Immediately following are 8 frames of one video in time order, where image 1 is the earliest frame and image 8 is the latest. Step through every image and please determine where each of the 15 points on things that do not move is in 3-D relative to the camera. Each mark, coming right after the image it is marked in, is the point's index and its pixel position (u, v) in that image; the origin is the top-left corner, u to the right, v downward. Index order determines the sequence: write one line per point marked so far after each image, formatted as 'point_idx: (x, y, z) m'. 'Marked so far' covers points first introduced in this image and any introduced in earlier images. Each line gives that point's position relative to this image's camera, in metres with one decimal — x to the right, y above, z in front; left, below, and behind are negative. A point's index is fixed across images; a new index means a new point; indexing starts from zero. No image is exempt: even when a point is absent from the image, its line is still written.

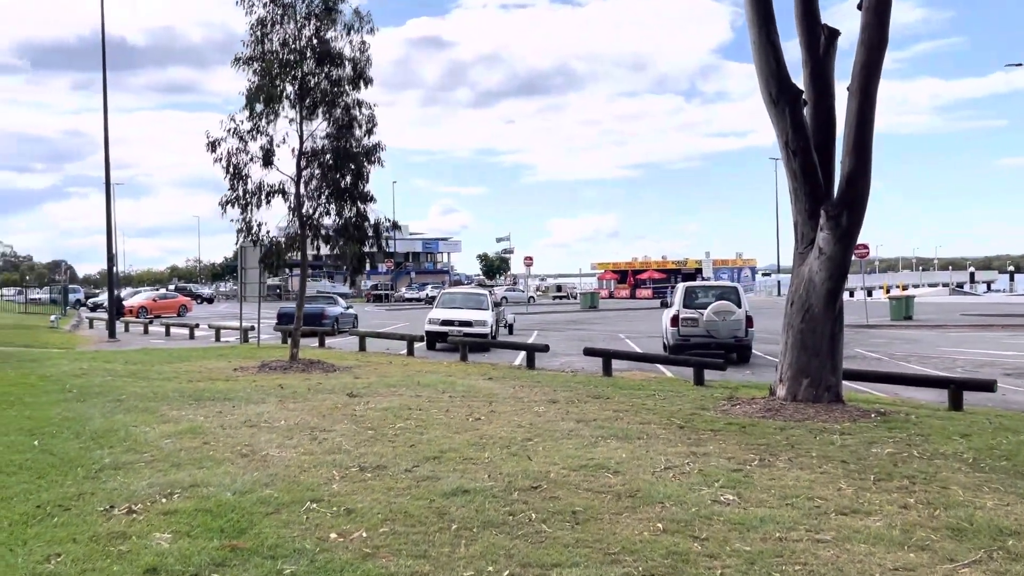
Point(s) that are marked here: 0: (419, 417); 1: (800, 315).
0: (-1.0, -1.4, +8.9) m
1: (+3.4, -0.3, +9.9) m
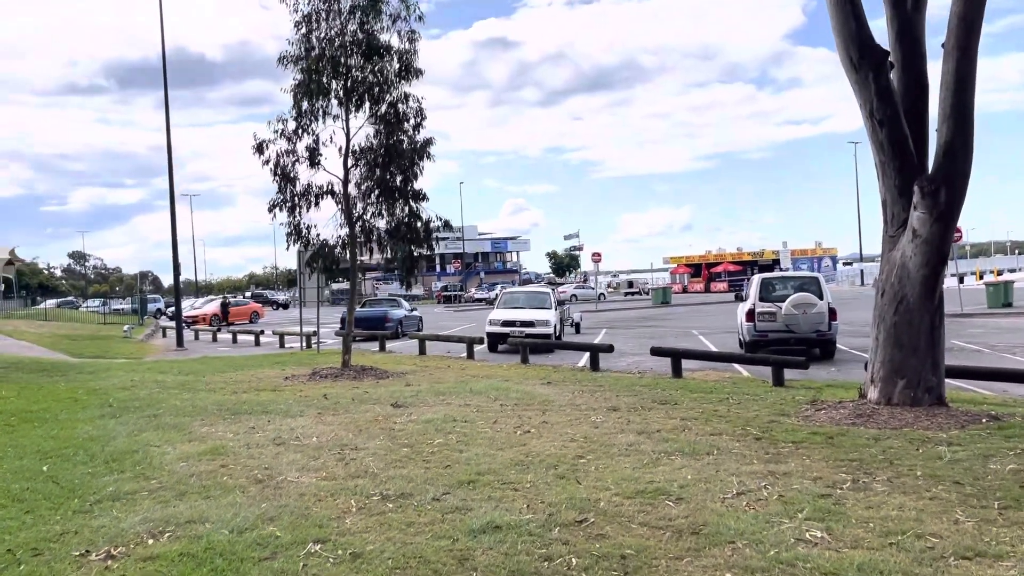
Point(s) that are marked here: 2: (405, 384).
0: (-0.5, -1.4, +8.1) m
1: (+3.9, -0.2, +8.7) m
2: (-1.6, -1.4, +12.6) m
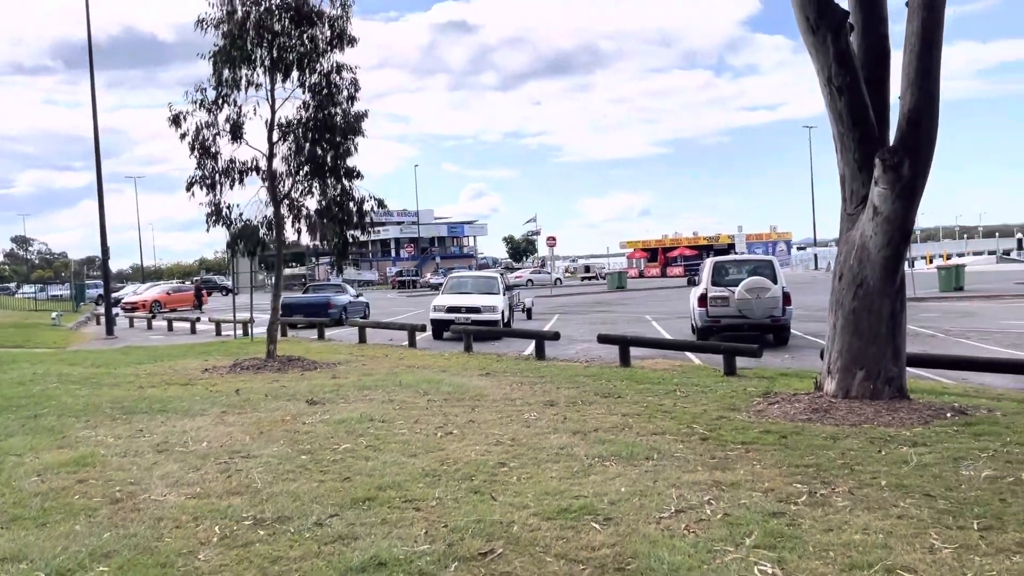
0: (-1.2, -1.2, +7.2) m
1: (+3.2, 0.0, +8.0) m
2: (-2.5, -1.2, +11.6) m
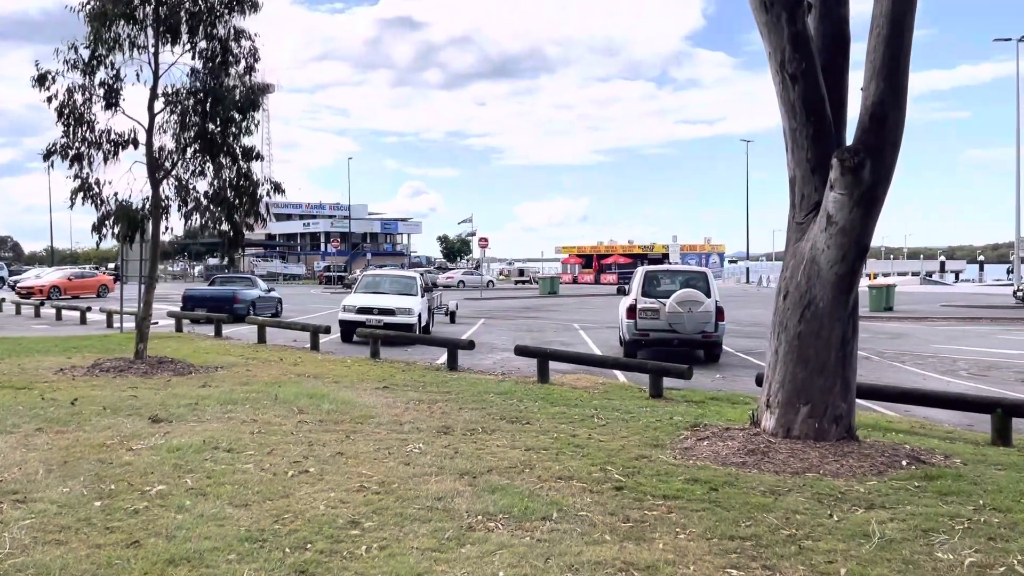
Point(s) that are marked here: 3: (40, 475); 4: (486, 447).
0: (-2.0, -1.2, +5.7) m
1: (+2.3, -0.2, +6.9) m
2: (-3.7, -1.1, +10.0) m
3: (-3.0, -1.2, +5.5) m
4: (-0.2, -1.3, +6.8) m
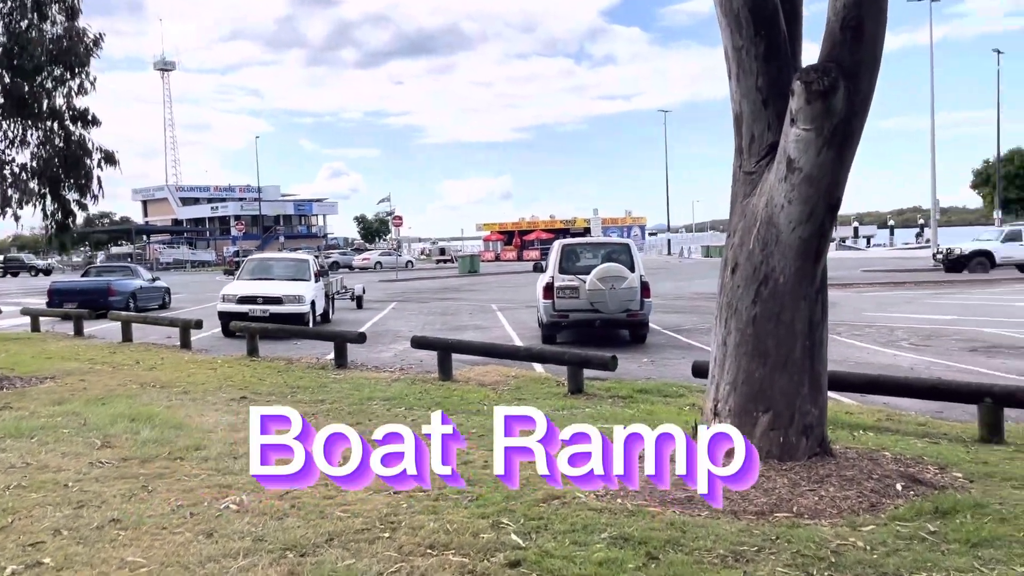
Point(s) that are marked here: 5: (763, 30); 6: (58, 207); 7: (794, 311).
0: (-2.7, -1.2, +3.7) m
1: (+1.5, 0.0, +5.2) m
2: (-4.8, -1.1, +7.8) m
3: (-3.7, -1.2, +3.4) m
4: (-1.0, -1.2, +5.0) m
5: (+1.6, +1.6, +5.3) m
6: (-5.8, +1.0, +10.8) m
7: (+1.7, -0.1, +5.1) m
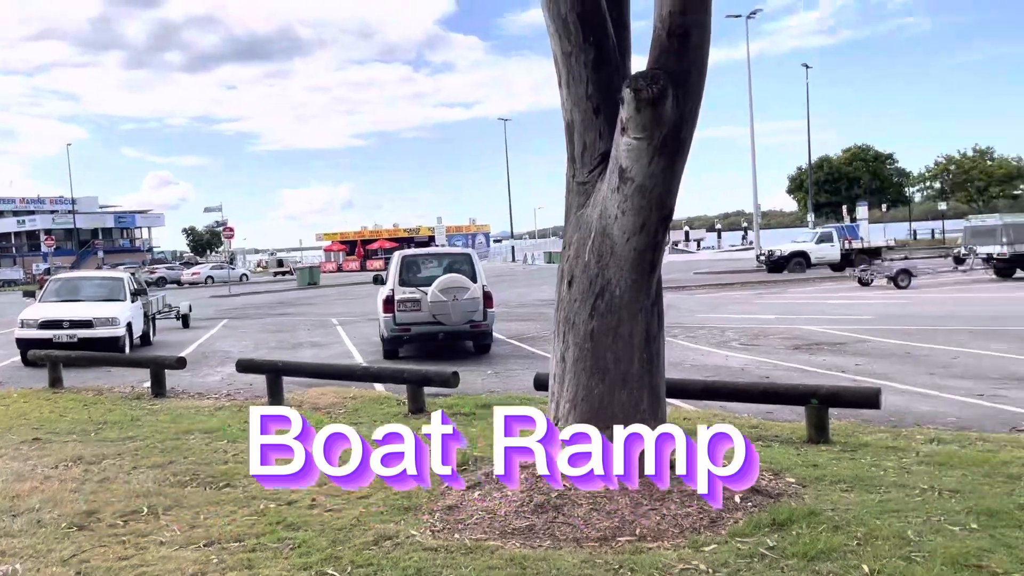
0: (-3.4, -1.4, +2.8) m
1: (+0.5, -0.1, +5.0) m
2: (-6.1, -1.4, +6.5) m
3: (-4.3, -1.4, +2.3) m
4: (-1.9, -1.3, +4.3) m
5: (+0.5, +1.5, +5.1) m
6: (-7.8, +0.7, +9.3) m
7: (+0.7, -0.2, +5.0) m
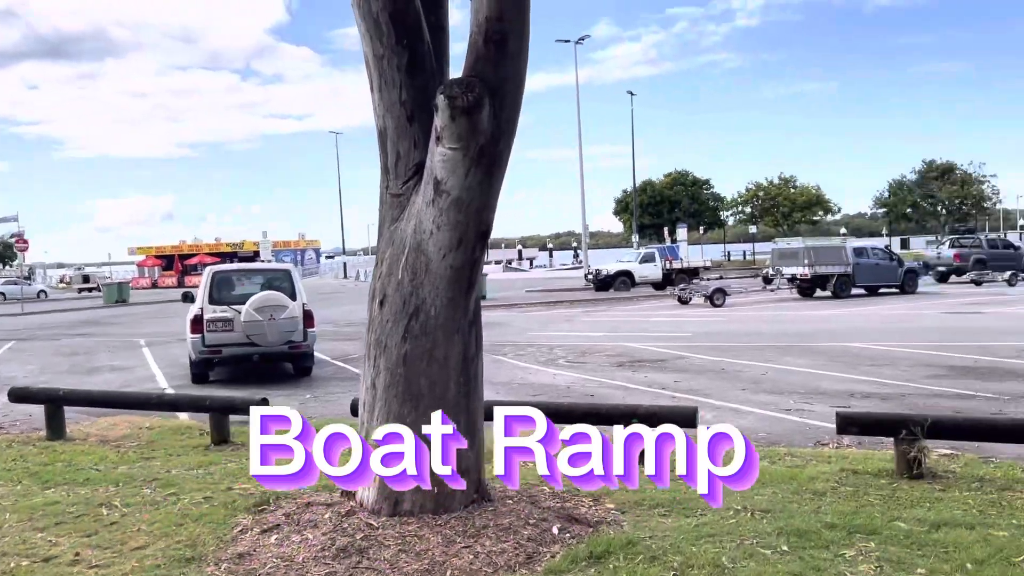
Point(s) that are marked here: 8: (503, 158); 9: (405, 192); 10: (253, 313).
0: (-4.0, -1.4, +1.7) m
1: (-0.6, -0.2, +4.7) m
2: (-7.4, -1.5, +4.8) m
3: (-4.7, -1.5, +1.0) m
4: (-2.8, -1.4, +3.5) m
5: (-0.6, +1.4, +4.8) m
6: (-9.5, +0.5, +7.2) m
7: (-0.4, -0.3, +4.6) m
8: (-0.1, +0.7, +4.6) m
9: (-0.6, +0.6, +4.9) m
10: (-3.7, -0.4, +12.0) m
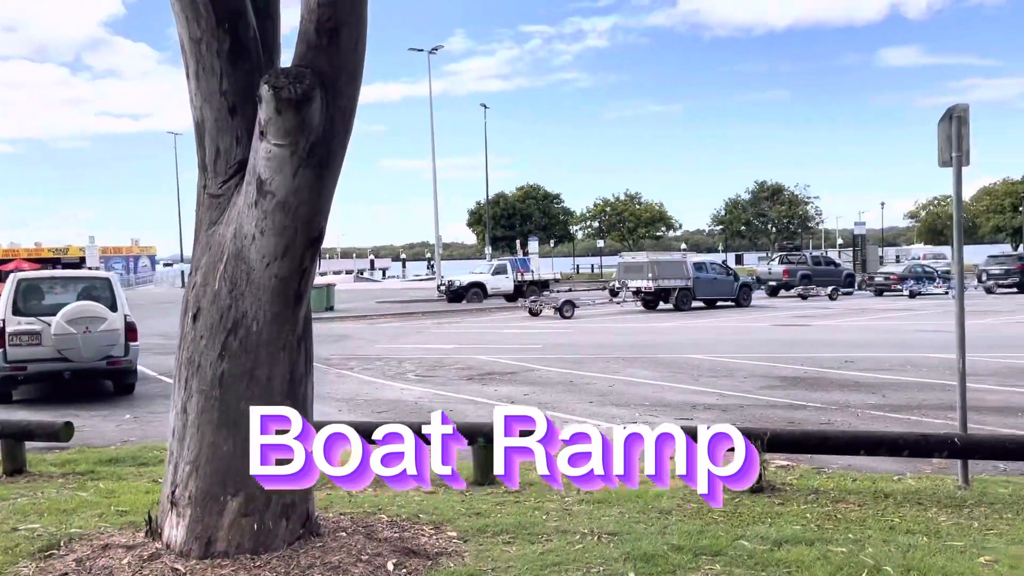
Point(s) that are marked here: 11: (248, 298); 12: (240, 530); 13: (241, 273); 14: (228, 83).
0: (-4.2, -1.4, +0.6) m
1: (-1.5, -0.3, +4.1) m
2: (-8.1, -1.5, +3.1) m
3: (-4.9, -1.5, -0.2) m
4: (-3.4, -1.5, +2.6) m
5: (-1.5, +1.4, +4.3) m
6: (-10.6, +0.5, +5.2) m
7: (-1.2, -0.4, +4.2) m
8: (-0.9, +0.6, +4.2) m
9: (-1.5, +0.5, +4.4) m
10: (-5.7, -0.5, +10.8) m
11: (-1.3, 0.0, +4.1) m
12: (-1.3, -1.2, +4.1) m
13: (-1.3, +0.1, +4.1) m
14: (-1.5, +1.1, +4.4) m
